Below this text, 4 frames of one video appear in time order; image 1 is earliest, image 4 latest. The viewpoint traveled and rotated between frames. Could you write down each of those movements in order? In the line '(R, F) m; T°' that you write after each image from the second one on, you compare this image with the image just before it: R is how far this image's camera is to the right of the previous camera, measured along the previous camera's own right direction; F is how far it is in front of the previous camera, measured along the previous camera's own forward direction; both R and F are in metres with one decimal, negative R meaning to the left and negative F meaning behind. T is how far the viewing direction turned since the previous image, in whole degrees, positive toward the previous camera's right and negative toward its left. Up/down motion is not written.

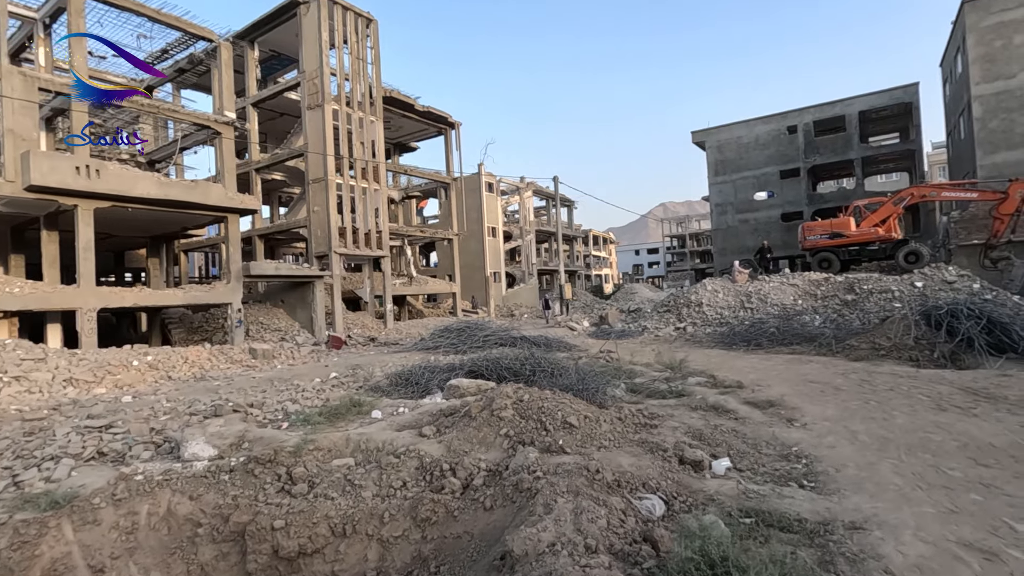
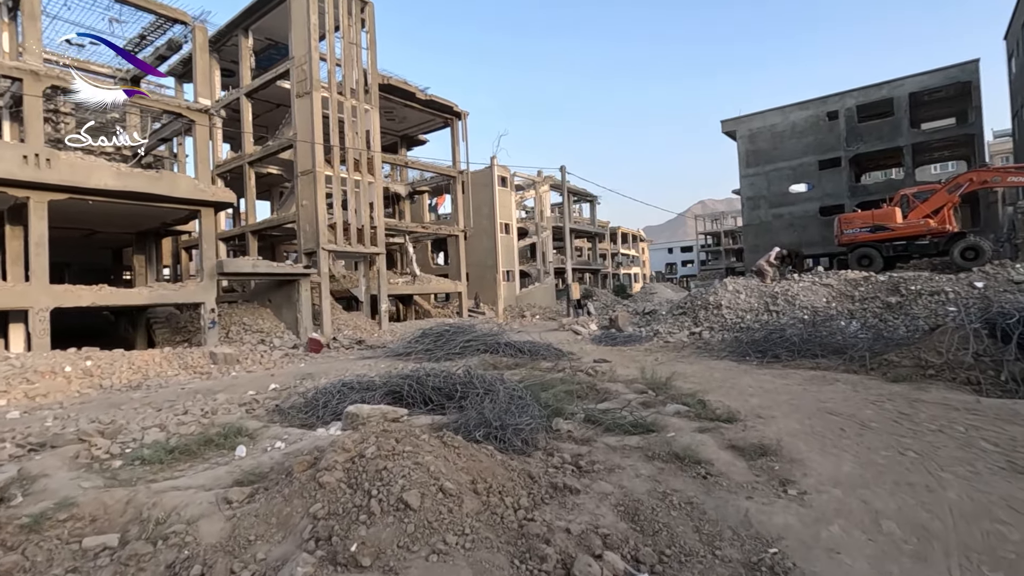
(+1.2, +1.6) m; -4°
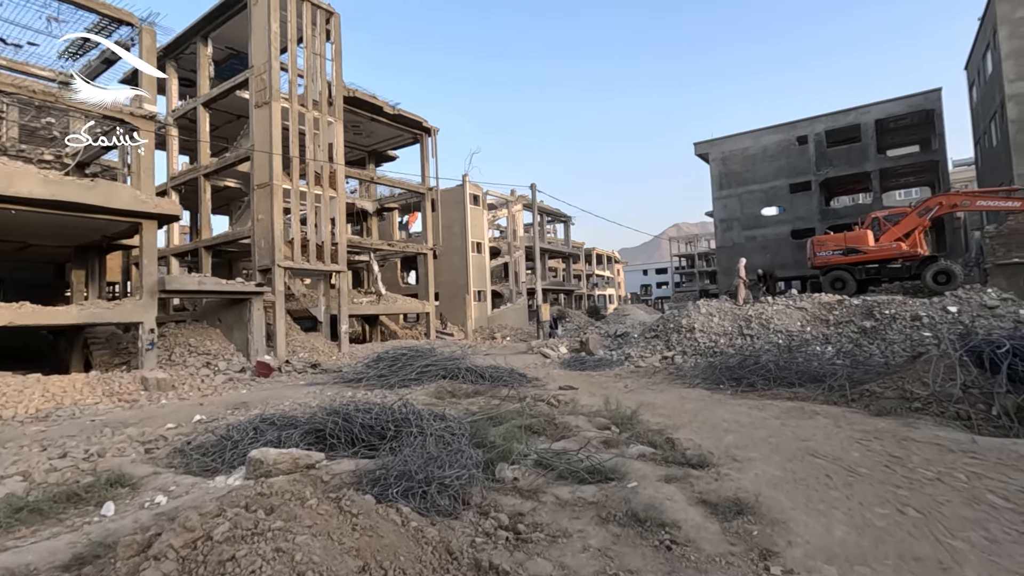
(+0.3, +0.7) m; +2°
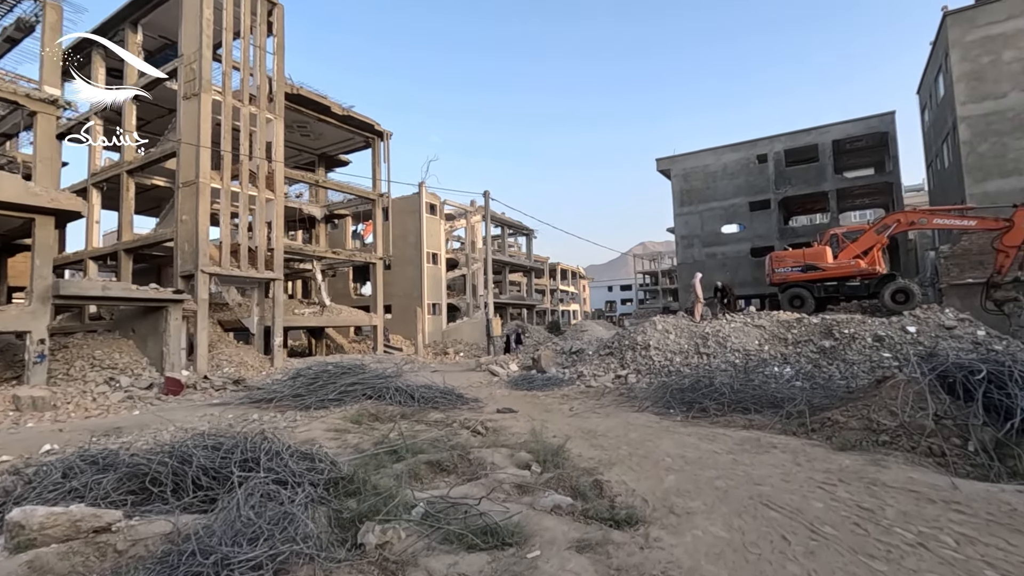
(+0.6, +1.0) m; +3°
